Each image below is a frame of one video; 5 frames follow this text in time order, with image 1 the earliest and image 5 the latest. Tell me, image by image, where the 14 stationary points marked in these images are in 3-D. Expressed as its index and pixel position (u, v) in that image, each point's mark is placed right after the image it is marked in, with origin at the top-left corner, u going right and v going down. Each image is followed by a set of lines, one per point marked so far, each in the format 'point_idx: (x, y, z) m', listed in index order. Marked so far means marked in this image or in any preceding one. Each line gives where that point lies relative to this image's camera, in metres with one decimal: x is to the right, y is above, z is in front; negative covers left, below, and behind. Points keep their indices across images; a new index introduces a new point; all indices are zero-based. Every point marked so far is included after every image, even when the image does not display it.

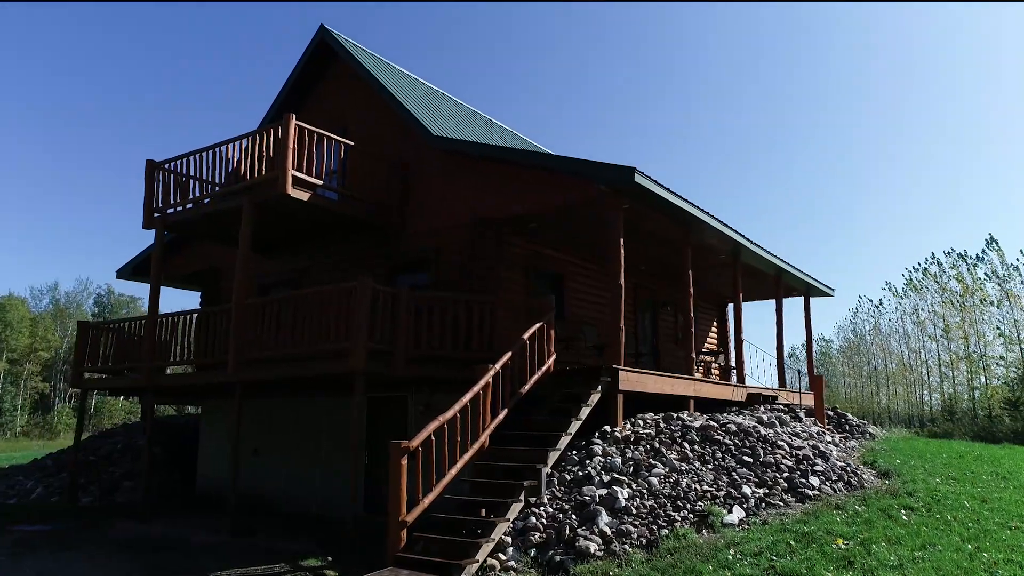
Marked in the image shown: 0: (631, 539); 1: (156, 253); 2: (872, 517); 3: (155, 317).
0: (+1.3, -2.7, +8.5) m
1: (-6.2, +0.6, +13.7) m
2: (+3.8, -2.4, +8.3) m
3: (-6.1, -0.5, +13.7) m
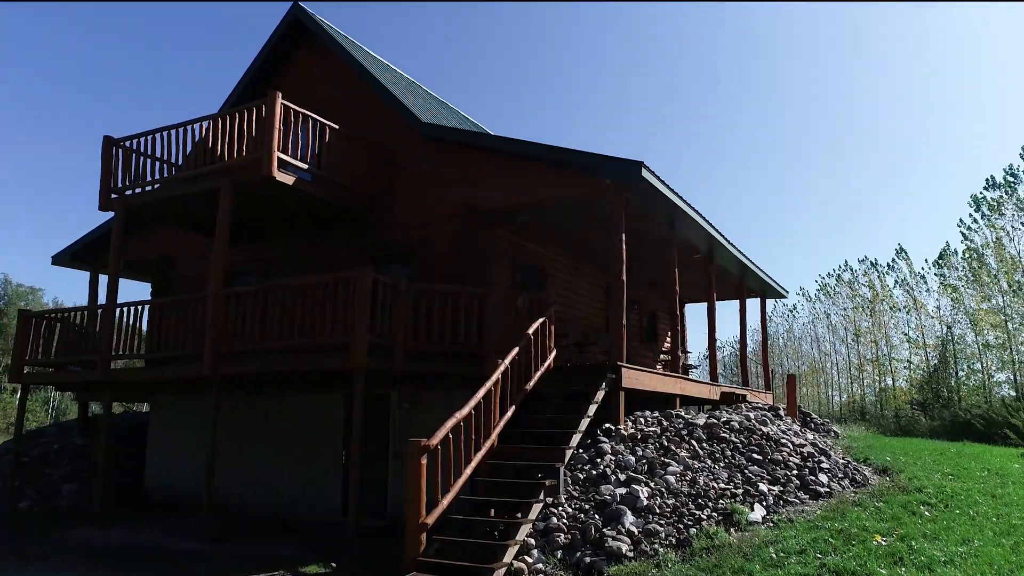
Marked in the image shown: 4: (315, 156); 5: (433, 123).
0: (+1.6, -2.6, +8.3) m
1: (-6.3, +0.8, +12.7) m
2: (+4.1, -2.4, +8.4) m
3: (-6.4, -0.3, +12.7) m
4: (-3.0, +2.1, +12.3) m
5: (-1.3, +2.7, +13.0) m
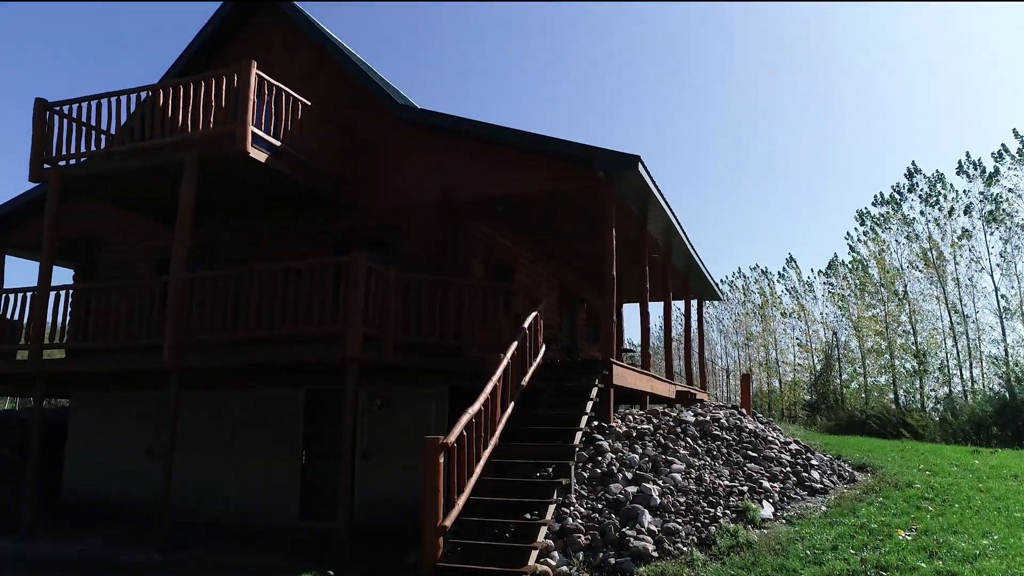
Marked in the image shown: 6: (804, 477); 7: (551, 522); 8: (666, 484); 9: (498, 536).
0: (+1.8, -2.6, +8.2) m
1: (-6.6, +1.1, +11.3) m
2: (+4.2, -2.4, +8.6) m
3: (-6.6, 0.0, +11.3) m
4: (-3.2, +2.3, +11.5) m
5: (-1.6, +2.8, +12.4) m
6: (+3.6, -2.3, +9.8) m
7: (+0.4, -2.5, +8.4) m
8: (+1.8, -2.2, +9.1) m
9: (-0.2, -2.6, +8.3) m
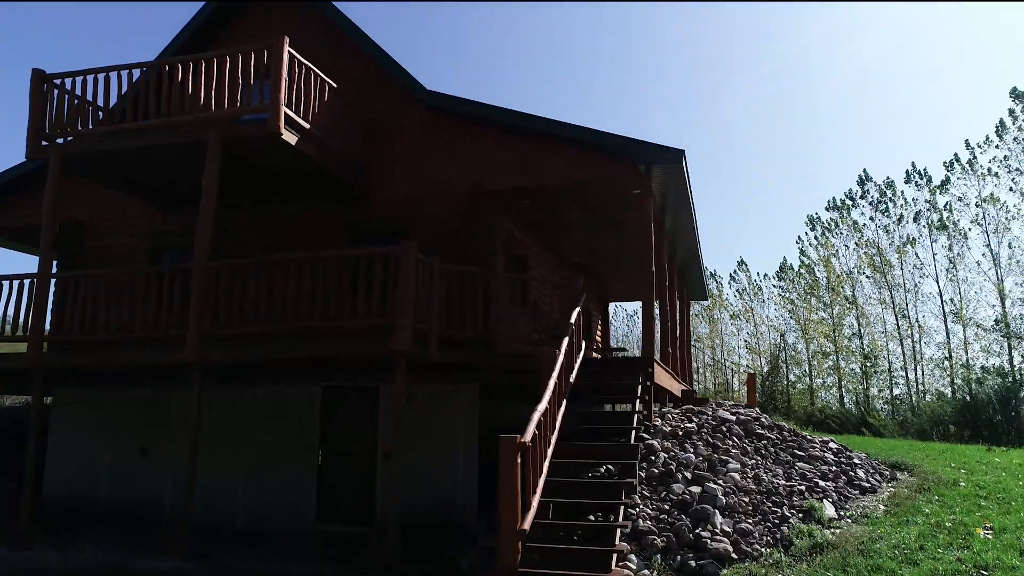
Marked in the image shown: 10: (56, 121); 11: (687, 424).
0: (+2.5, -2.5, +8.0) m
1: (-6.1, +1.3, +10.4) m
2: (+4.9, -2.4, +8.6) m
3: (-6.1, +0.2, +10.4) m
4: (-2.7, +2.4, +10.8) m
5: (-1.1, +2.9, +11.9) m
6: (+4.2, -2.3, +9.8) m
7: (+1.1, -2.4, +8.1) m
8: (+2.4, -2.2, +8.9) m
9: (+0.5, -2.5, +8.0) m
10: (-6.2, +2.3, +10.8) m
11: (+2.3, -1.8, +10.4) m
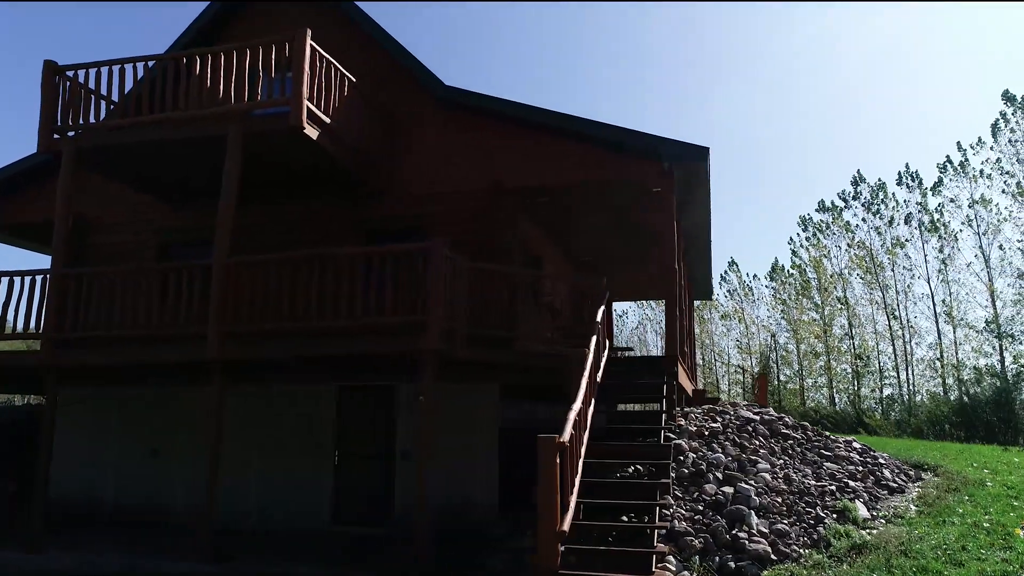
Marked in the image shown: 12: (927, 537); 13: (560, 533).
0: (+2.8, -2.5, +7.9) m
1: (-5.8, +1.3, +10.2) m
2: (+5.2, -2.3, +8.6) m
3: (-5.8, +0.2, +10.1) m
4: (-2.4, +2.4, +10.7) m
5: (-0.8, +2.9, +11.8) m
6: (+4.5, -2.3, +9.7) m
7: (+1.5, -2.4, +8.0) m
8: (+2.7, -2.2, +8.8) m
9: (+0.9, -2.5, +7.9) m
10: (-5.9, +2.3, +10.5) m
11: (+2.6, -1.8, +10.3) m
12: (+4.0, -2.4, +7.7) m
13: (+0.4, -2.2, +7.1) m
